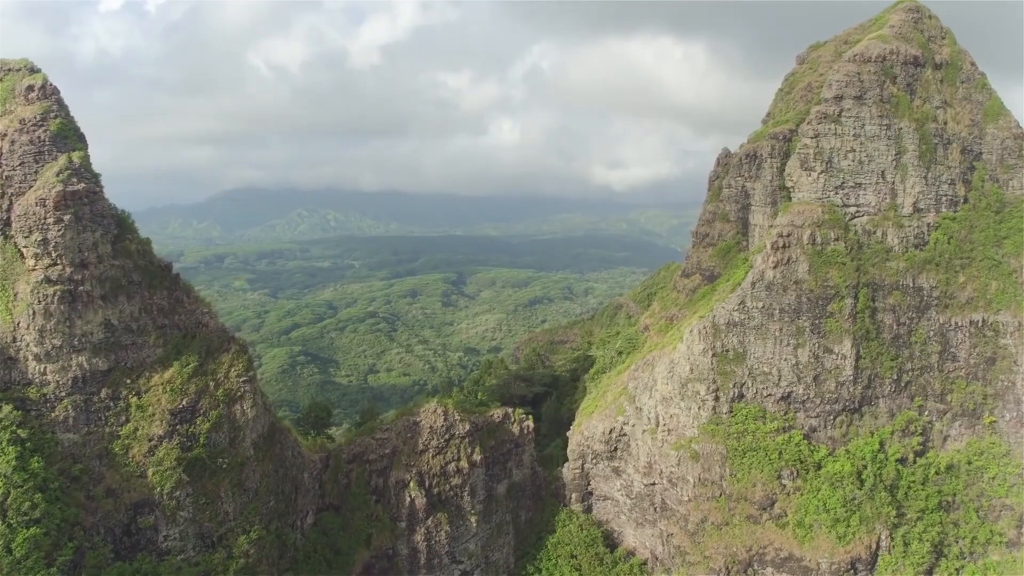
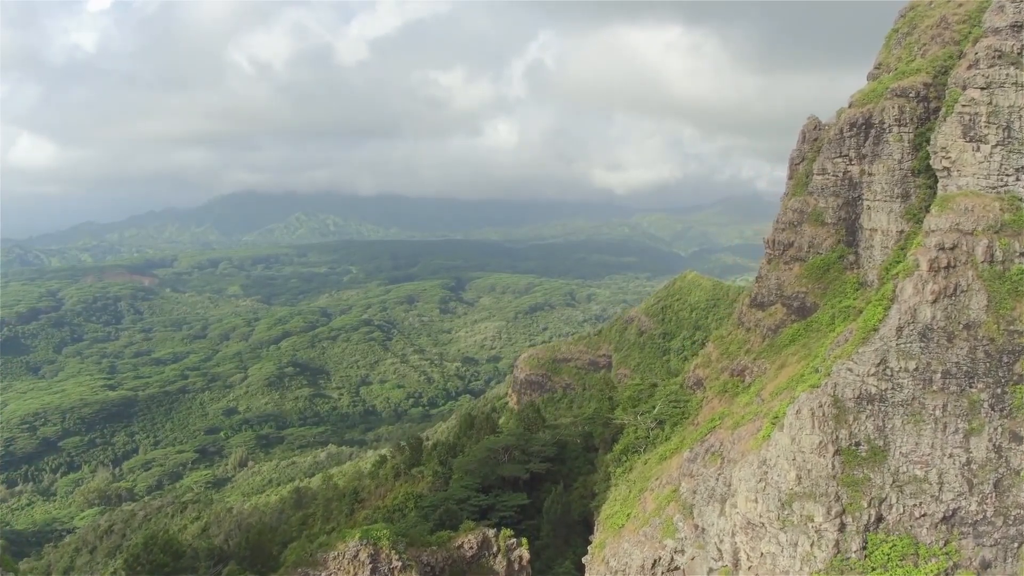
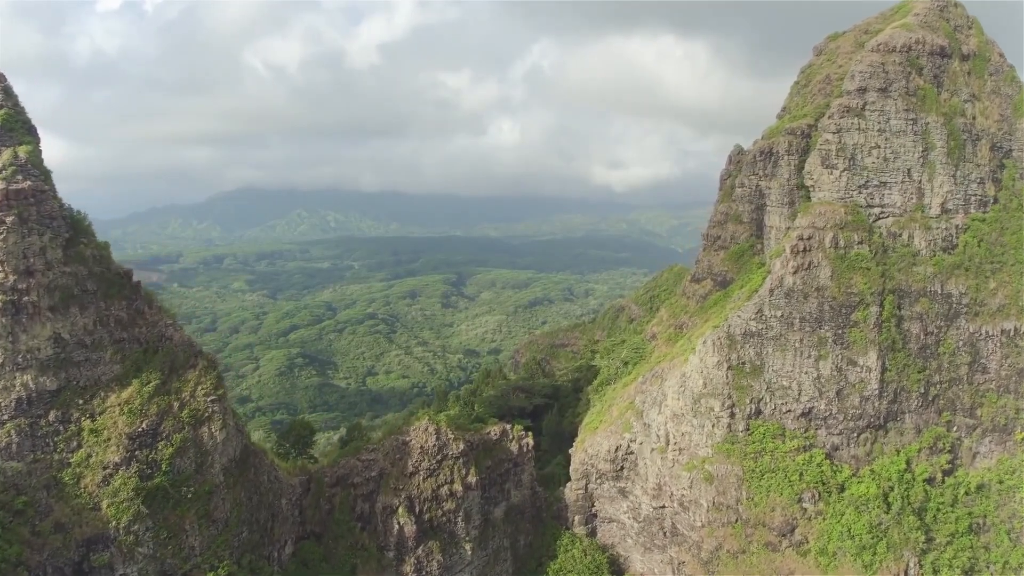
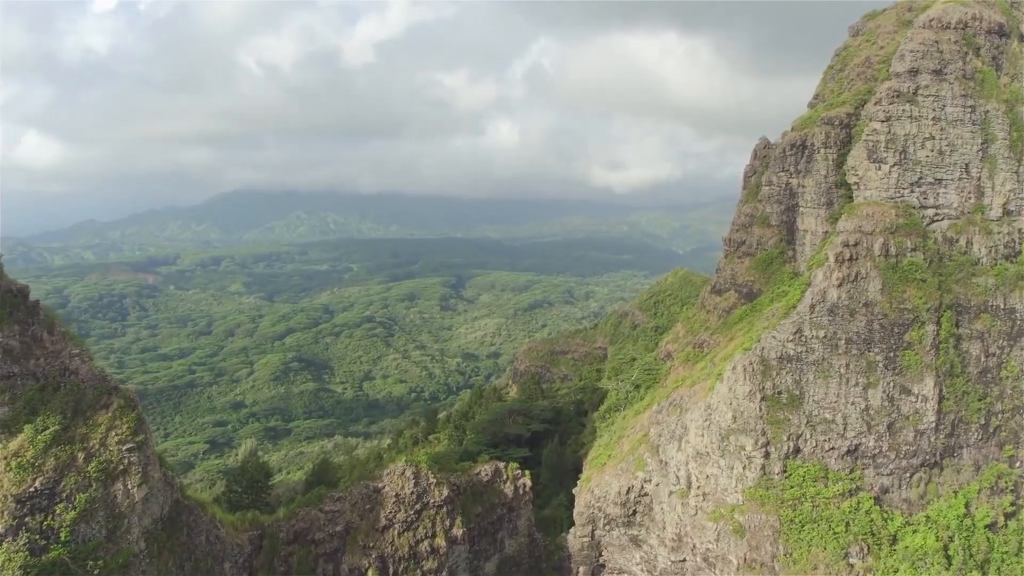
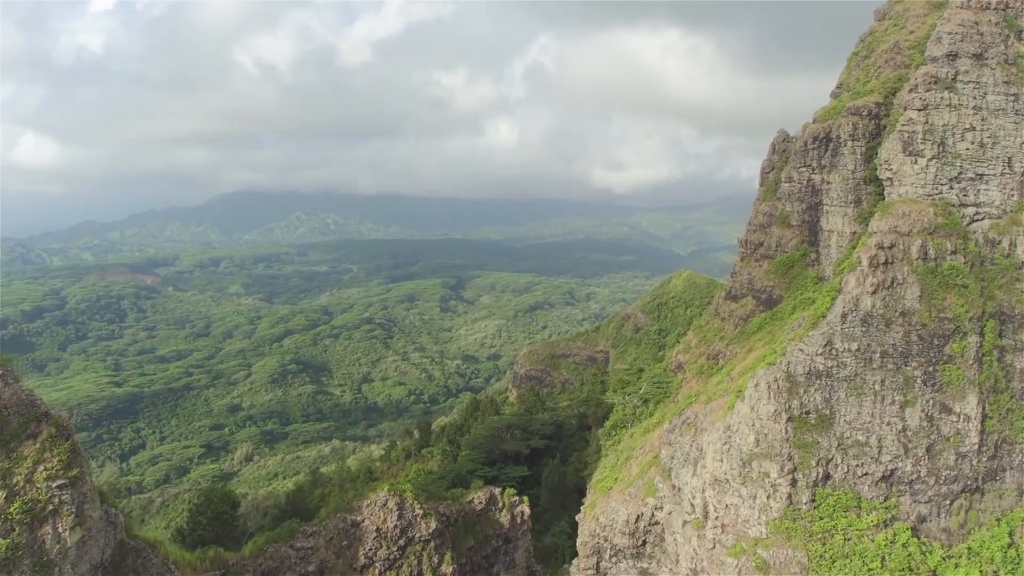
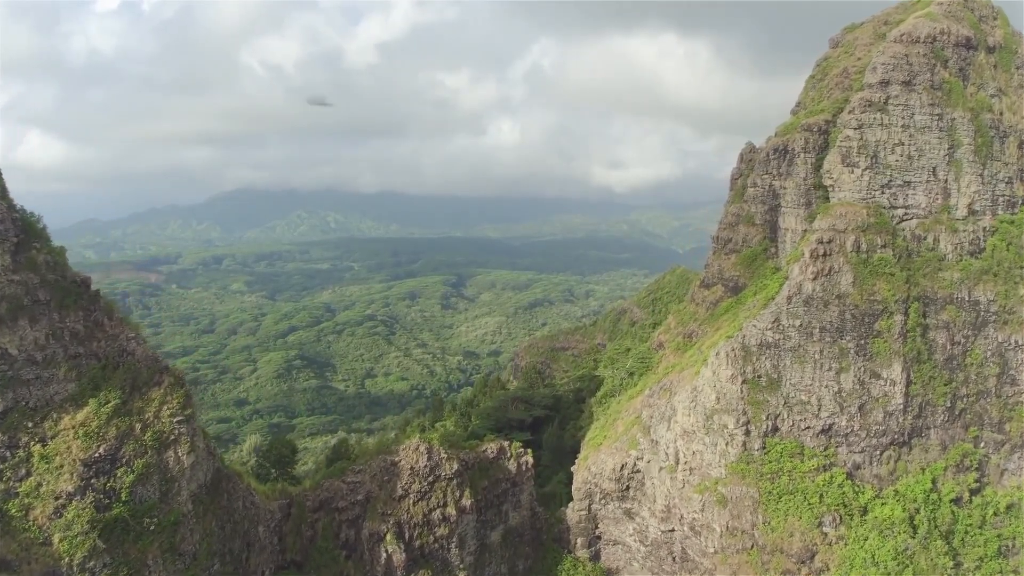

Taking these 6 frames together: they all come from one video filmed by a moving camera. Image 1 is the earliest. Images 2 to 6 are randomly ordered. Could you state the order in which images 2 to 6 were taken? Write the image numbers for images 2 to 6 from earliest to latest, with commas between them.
3, 6, 4, 5, 2
